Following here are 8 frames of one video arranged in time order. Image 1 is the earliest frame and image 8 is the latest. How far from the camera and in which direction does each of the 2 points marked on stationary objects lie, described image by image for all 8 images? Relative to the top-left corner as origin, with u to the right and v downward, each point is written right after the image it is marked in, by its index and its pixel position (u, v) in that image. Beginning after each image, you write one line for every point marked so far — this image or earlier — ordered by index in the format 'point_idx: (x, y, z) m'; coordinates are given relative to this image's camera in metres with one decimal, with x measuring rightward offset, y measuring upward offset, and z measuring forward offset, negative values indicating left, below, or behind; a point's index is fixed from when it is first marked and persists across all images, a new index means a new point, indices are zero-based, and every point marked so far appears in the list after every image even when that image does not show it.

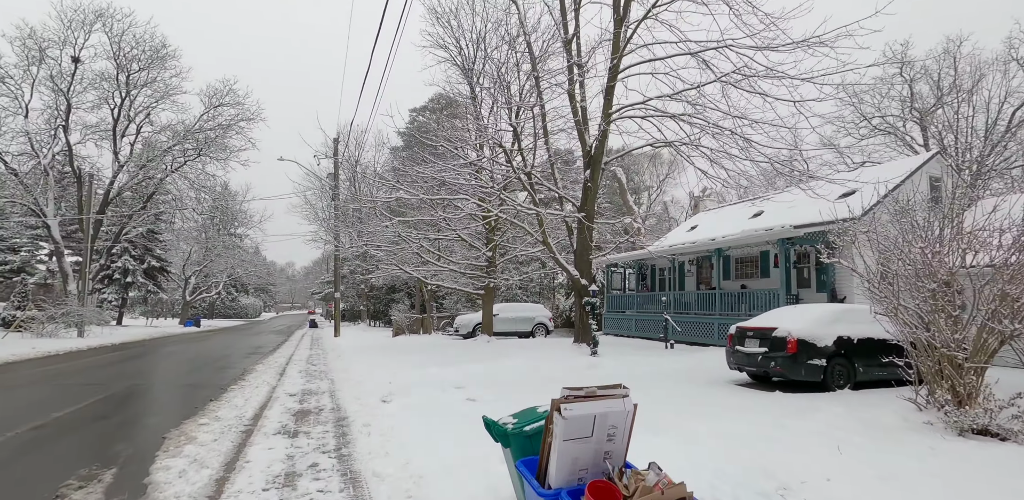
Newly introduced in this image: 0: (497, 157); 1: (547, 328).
0: (-0.4, +2.4, +14.0) m
1: (+1.1, -2.7, +18.6) m
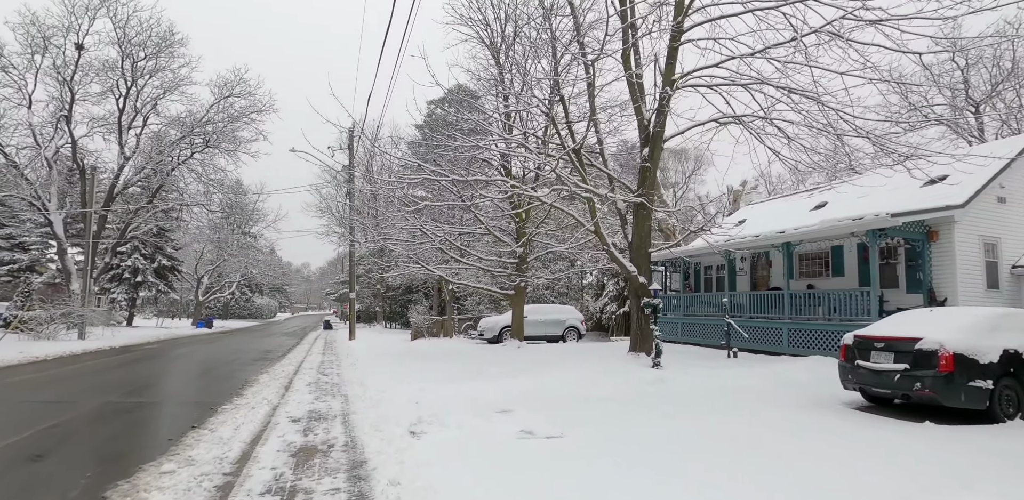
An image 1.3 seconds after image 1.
0: (+0.4, +2.6, +12.5) m
1: (+2.0, -2.6, +17.0) m
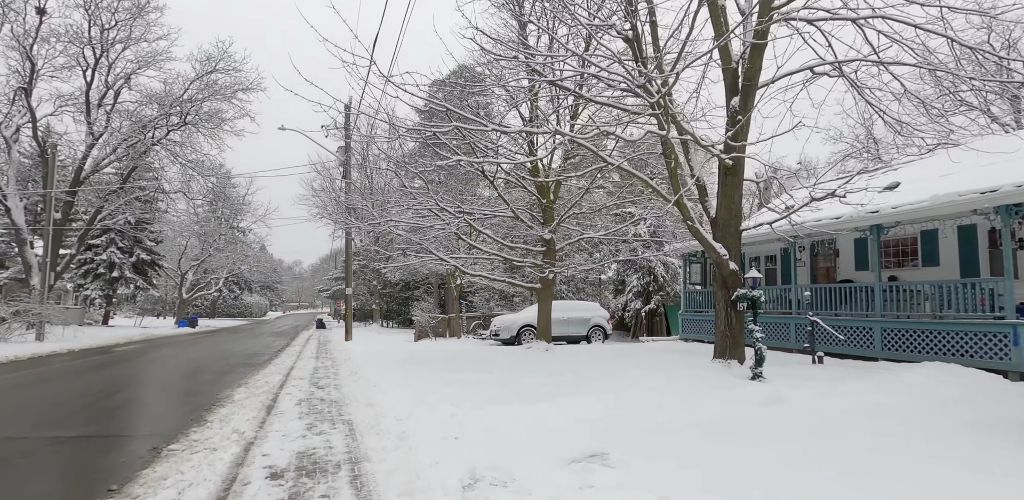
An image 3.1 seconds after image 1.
0: (+1.0, +2.9, +10.5) m
1: (+2.5, -2.3, +15.0) m
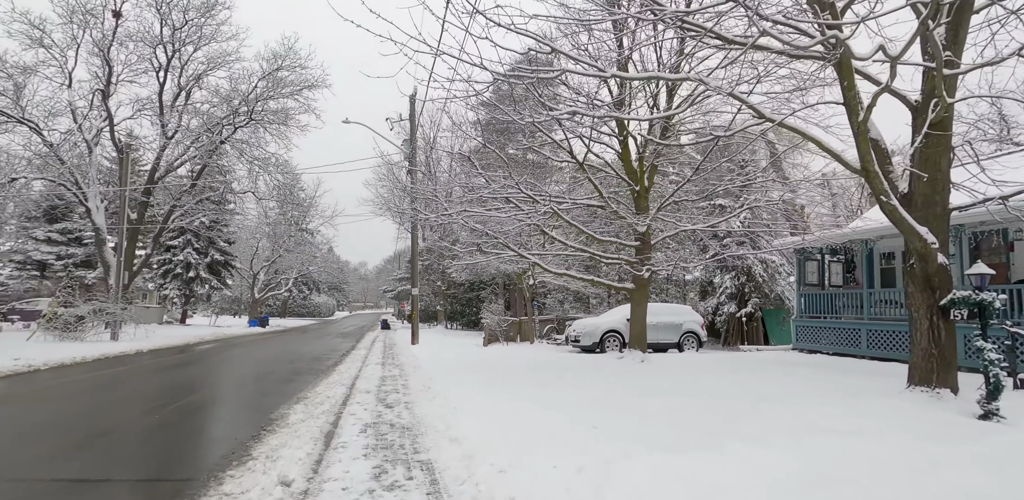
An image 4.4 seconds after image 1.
0: (+2.5, +3.0, +8.8) m
1: (+4.6, -2.2, +13.1) m
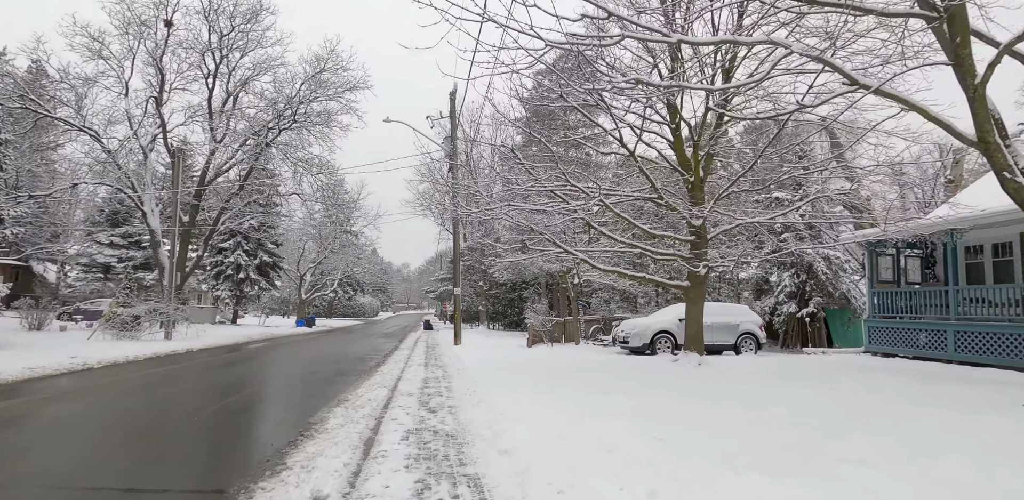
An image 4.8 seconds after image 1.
0: (+3.2, +3.0, +8.2) m
1: (+5.6, -2.1, +12.3) m
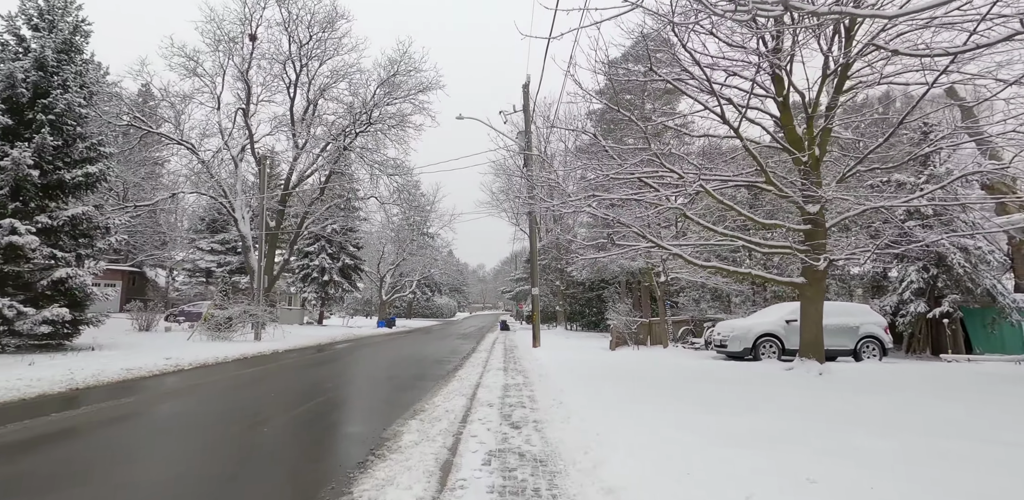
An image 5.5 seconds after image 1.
0: (+4.3, +3.2, +6.9) m
1: (+7.3, -1.9, +10.7) m
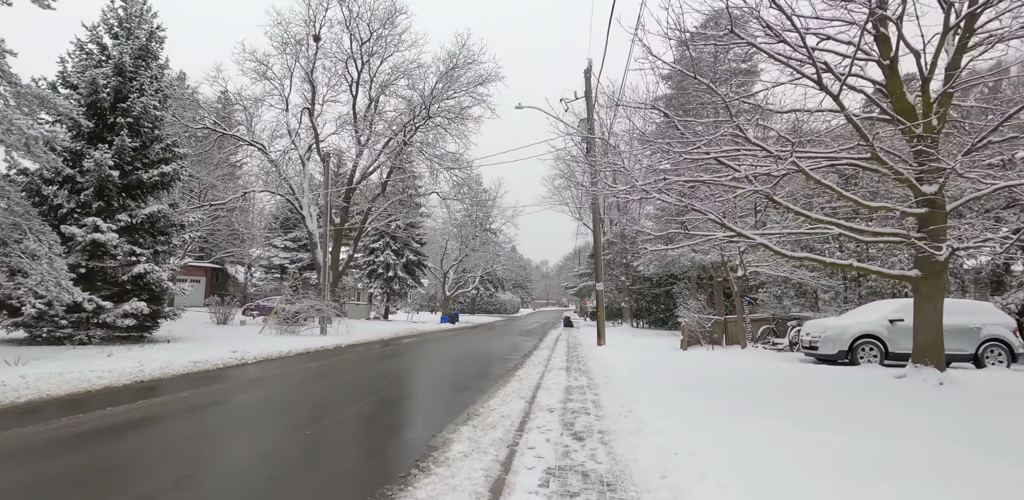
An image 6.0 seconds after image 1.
0: (+4.9, +3.3, +5.7) m
1: (+8.4, -1.7, +9.1) m
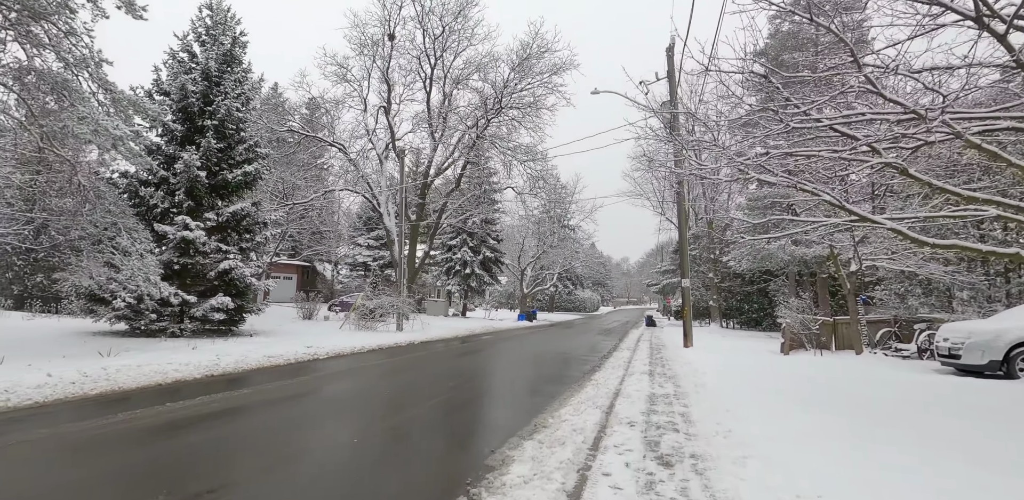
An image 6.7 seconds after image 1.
0: (+5.5, +3.5, +4.2) m
1: (+9.5, -1.5, +7.0) m
